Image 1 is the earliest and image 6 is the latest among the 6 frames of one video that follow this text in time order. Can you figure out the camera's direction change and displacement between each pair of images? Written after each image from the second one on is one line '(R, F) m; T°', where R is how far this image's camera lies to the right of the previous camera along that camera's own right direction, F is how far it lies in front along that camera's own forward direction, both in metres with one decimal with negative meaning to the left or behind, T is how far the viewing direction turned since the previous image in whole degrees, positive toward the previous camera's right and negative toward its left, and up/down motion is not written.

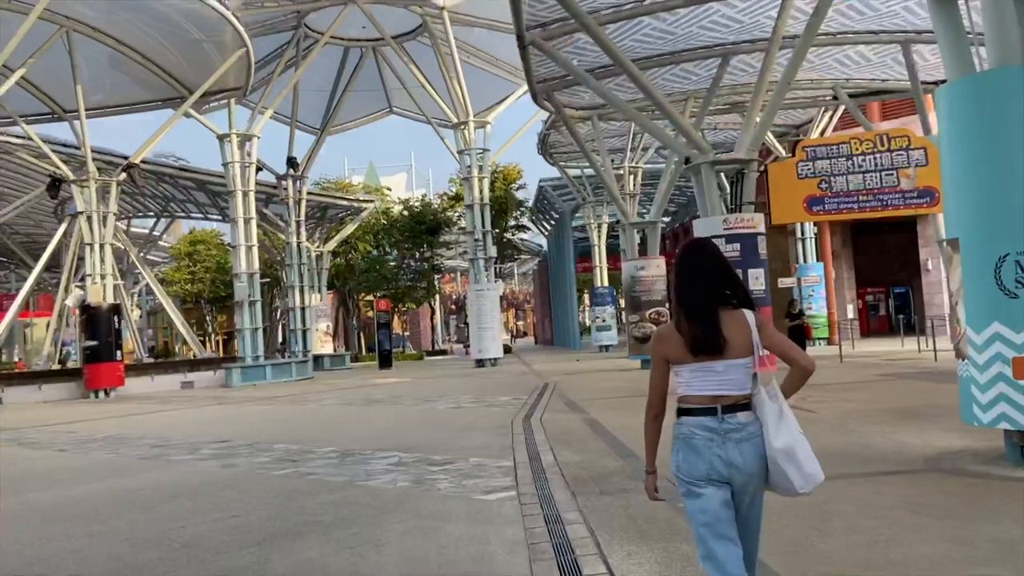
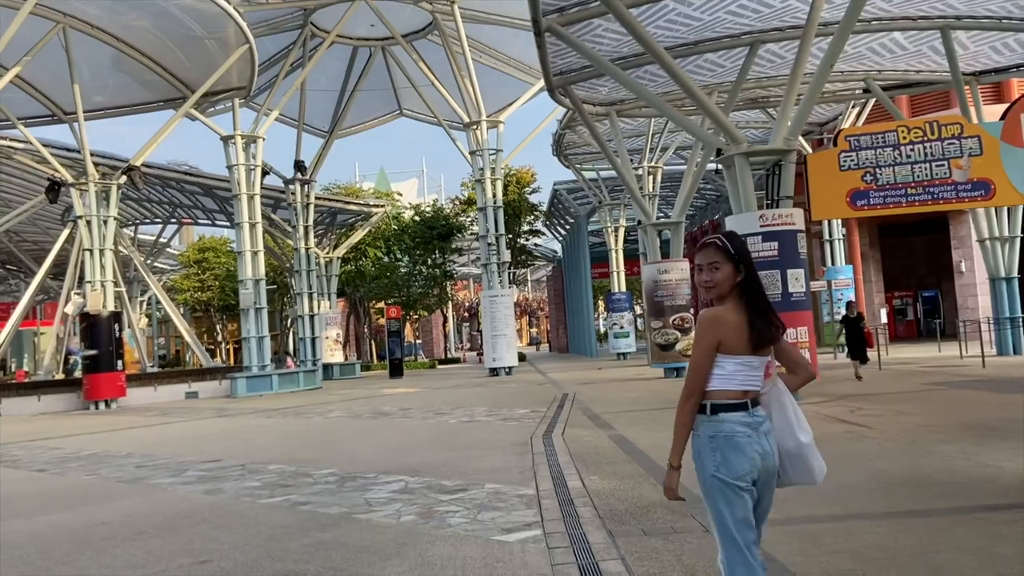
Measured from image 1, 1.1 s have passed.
(-0.1, +1.0) m; -1°
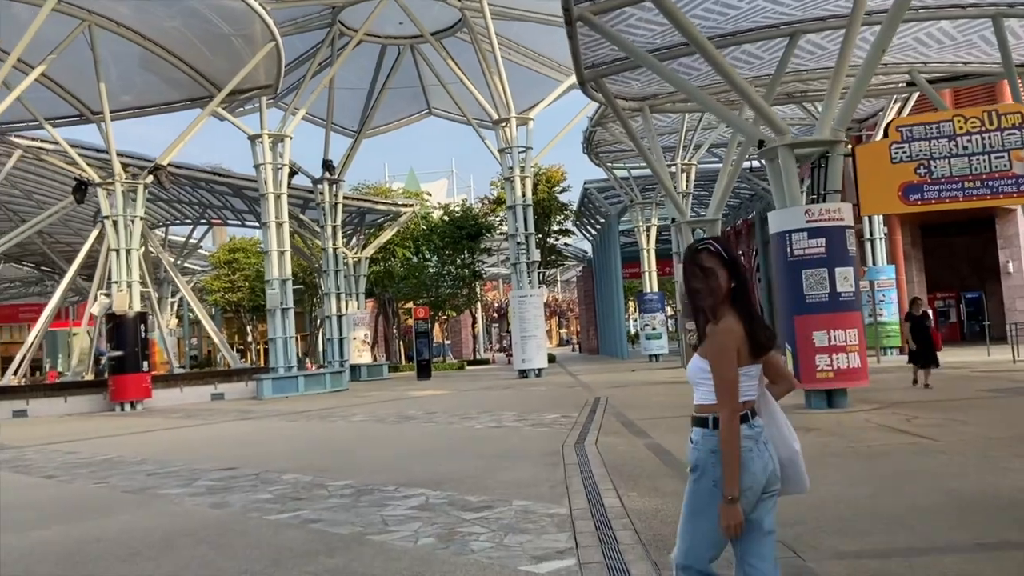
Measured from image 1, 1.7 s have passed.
(0.0, +0.6) m; -2°
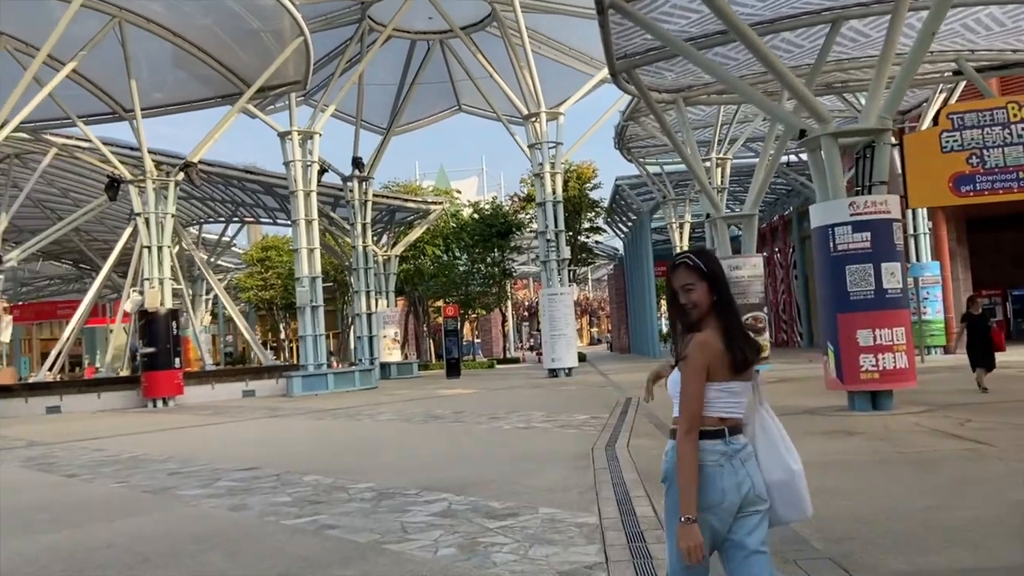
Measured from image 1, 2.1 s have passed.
(0.0, +0.4) m; -2°
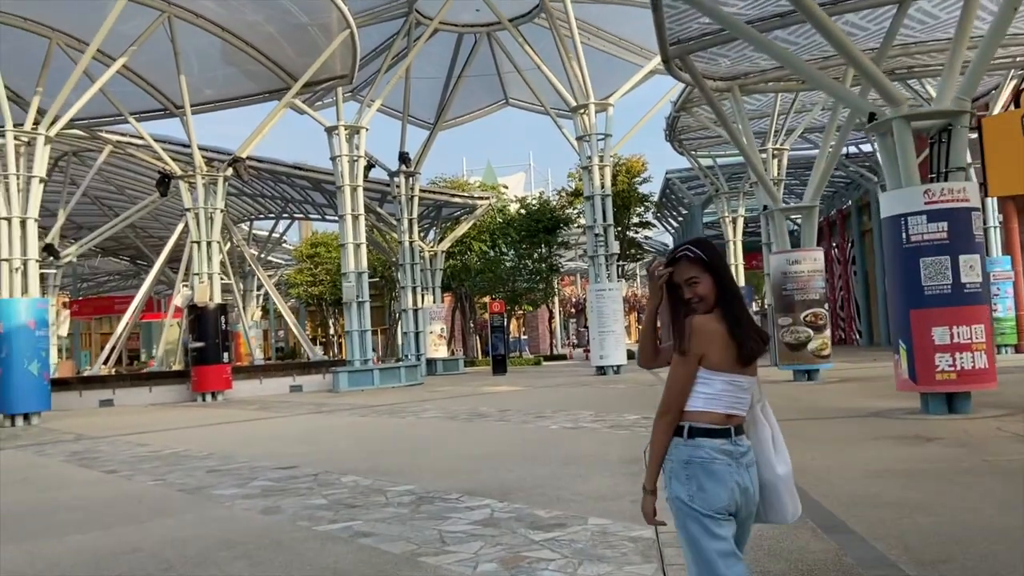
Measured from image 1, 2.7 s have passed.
(0.0, +0.5) m; -4°
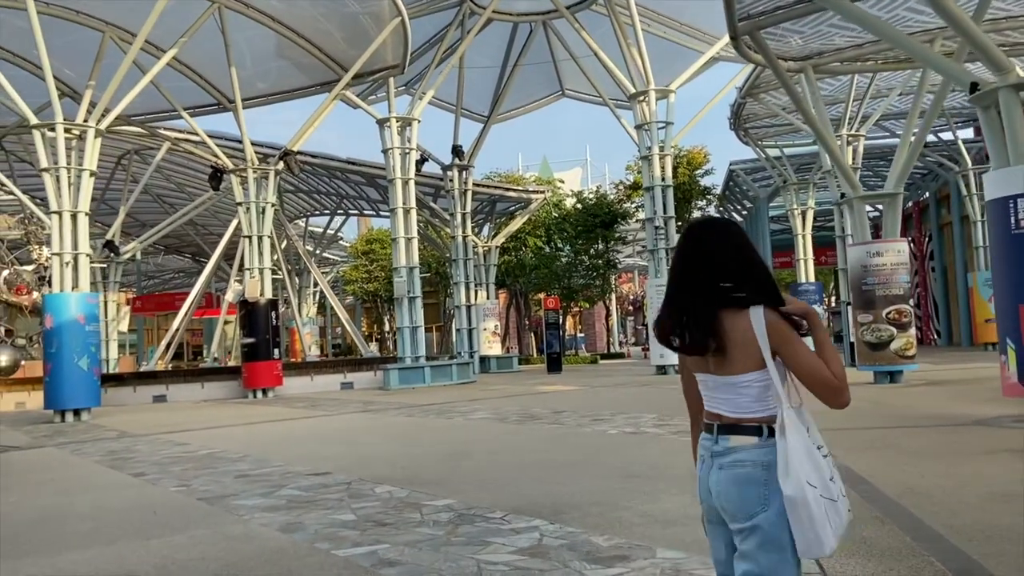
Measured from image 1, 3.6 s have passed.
(0.0, +0.9) m; -4°
